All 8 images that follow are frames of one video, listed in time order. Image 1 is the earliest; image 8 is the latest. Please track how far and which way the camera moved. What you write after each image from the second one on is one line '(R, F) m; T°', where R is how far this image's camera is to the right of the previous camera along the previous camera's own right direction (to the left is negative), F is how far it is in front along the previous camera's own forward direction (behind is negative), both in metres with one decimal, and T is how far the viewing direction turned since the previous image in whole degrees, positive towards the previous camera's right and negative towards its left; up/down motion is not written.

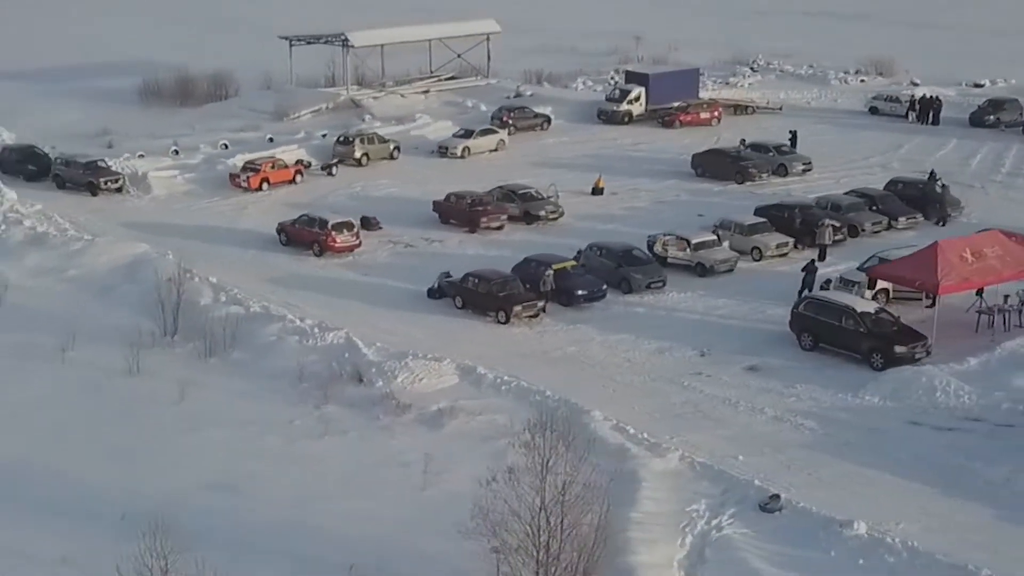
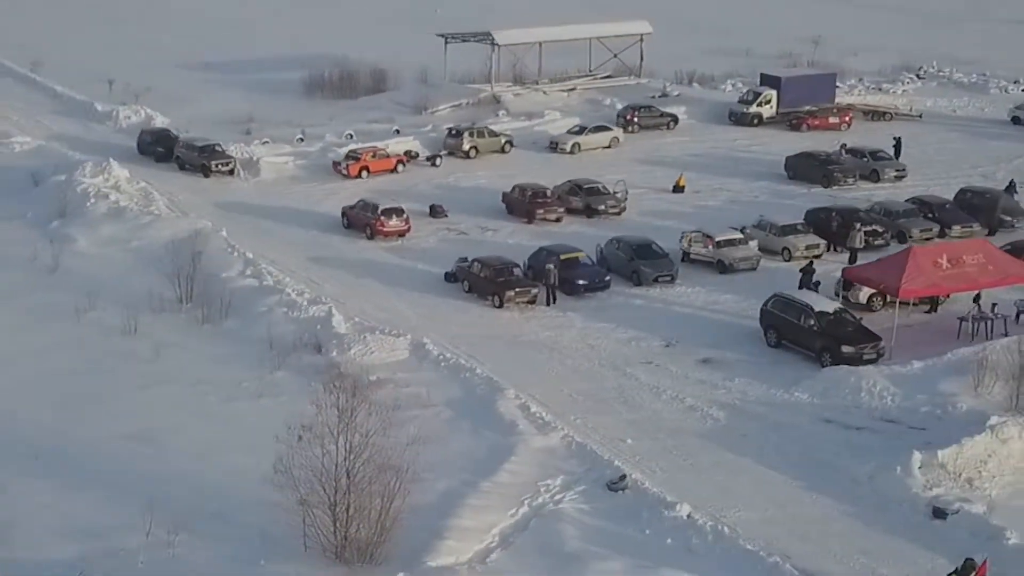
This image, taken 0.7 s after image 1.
(+5.2, -0.6) m; -11°
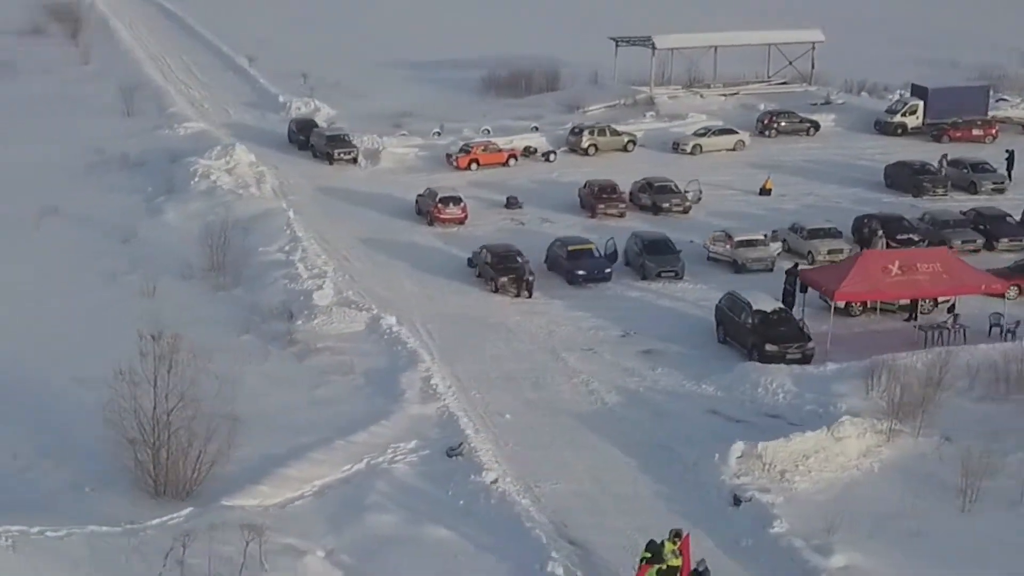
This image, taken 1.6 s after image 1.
(+6.2, -0.6) m; -13°
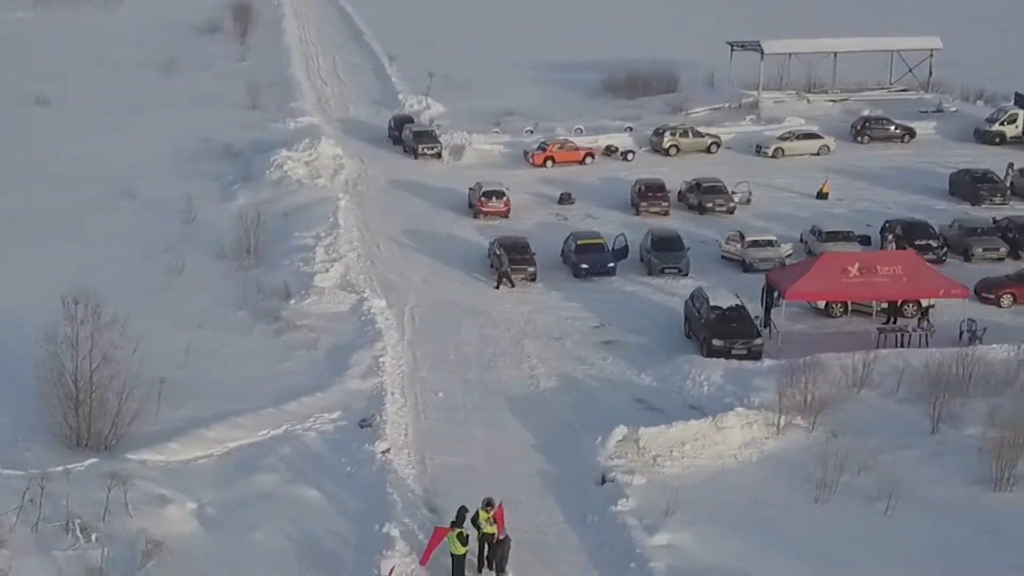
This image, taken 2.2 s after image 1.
(+4.4, -0.7) m; -9°
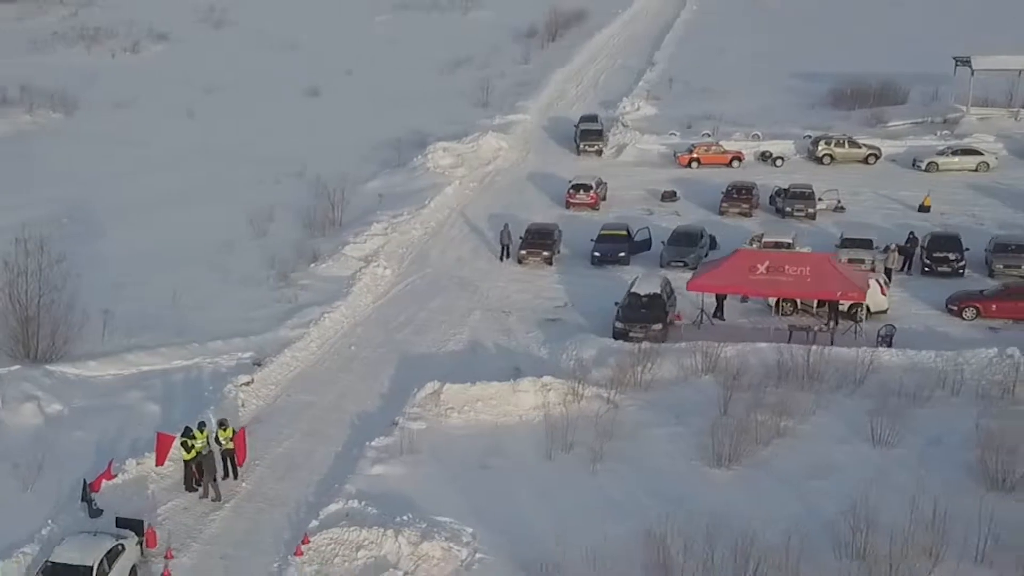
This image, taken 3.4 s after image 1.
(+9.0, -1.2) m; -17°
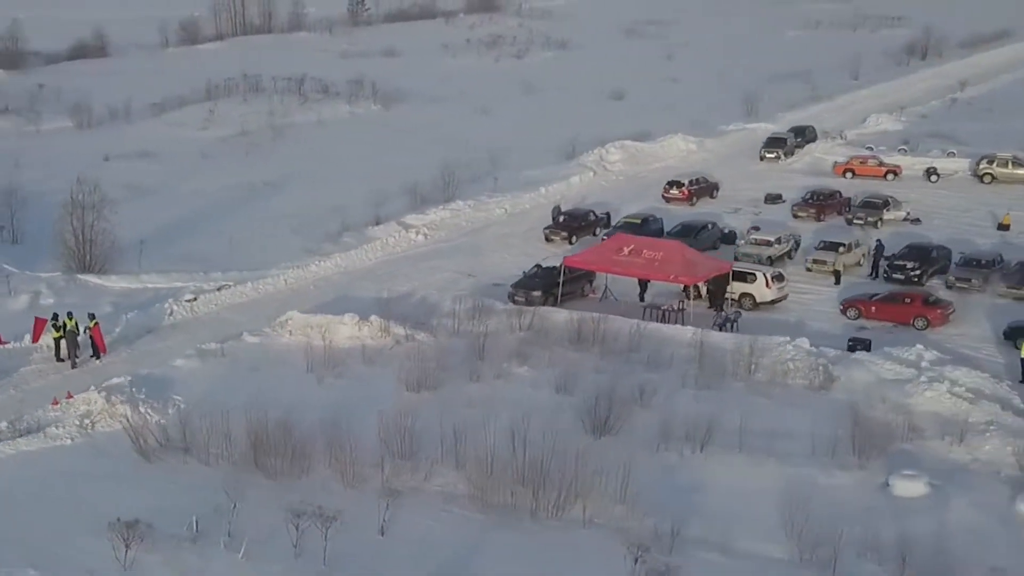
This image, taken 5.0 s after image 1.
(+13.5, -2.2) m; -23°
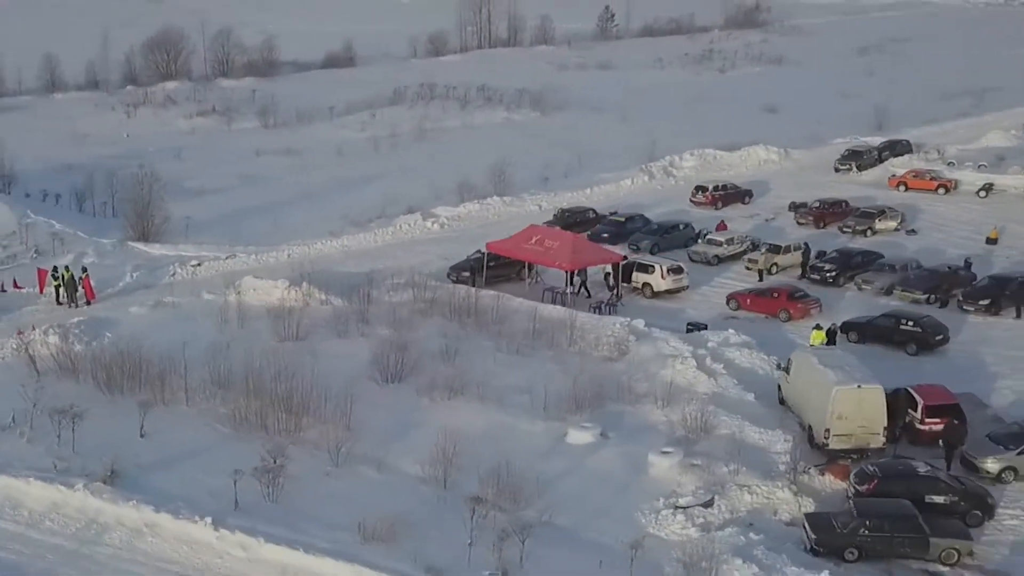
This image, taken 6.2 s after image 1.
(+10.3, -3.2) m; -15°
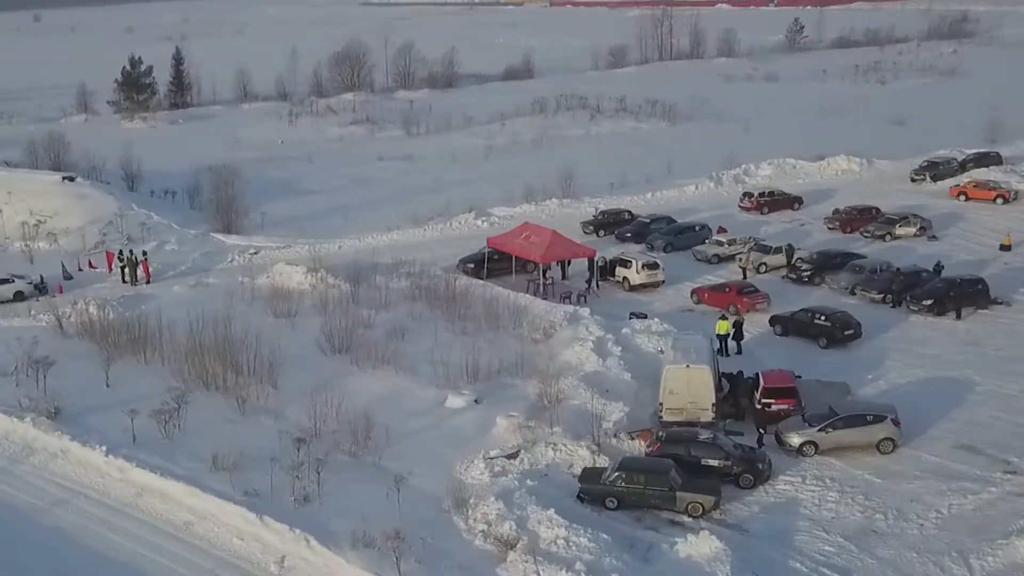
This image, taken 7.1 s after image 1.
(+7.3, -2.9) m; -11°
